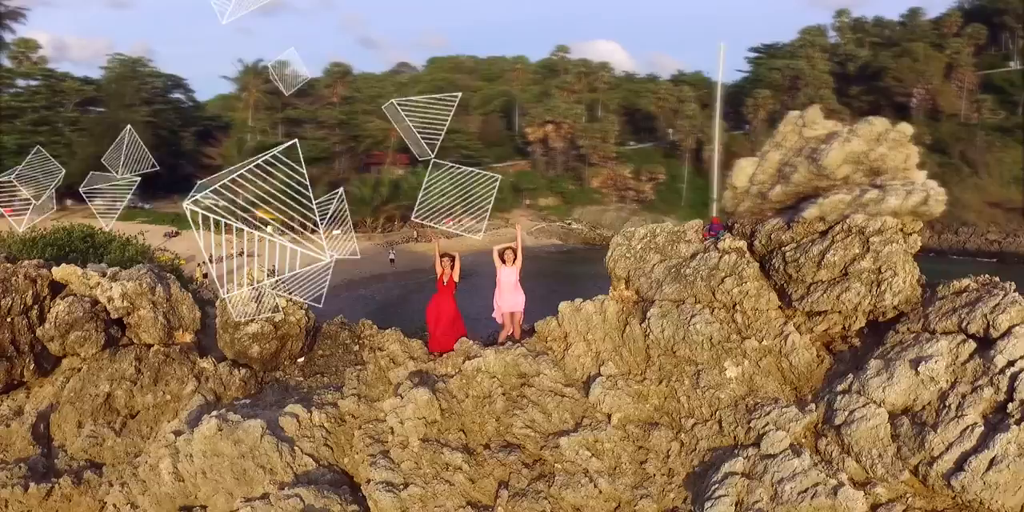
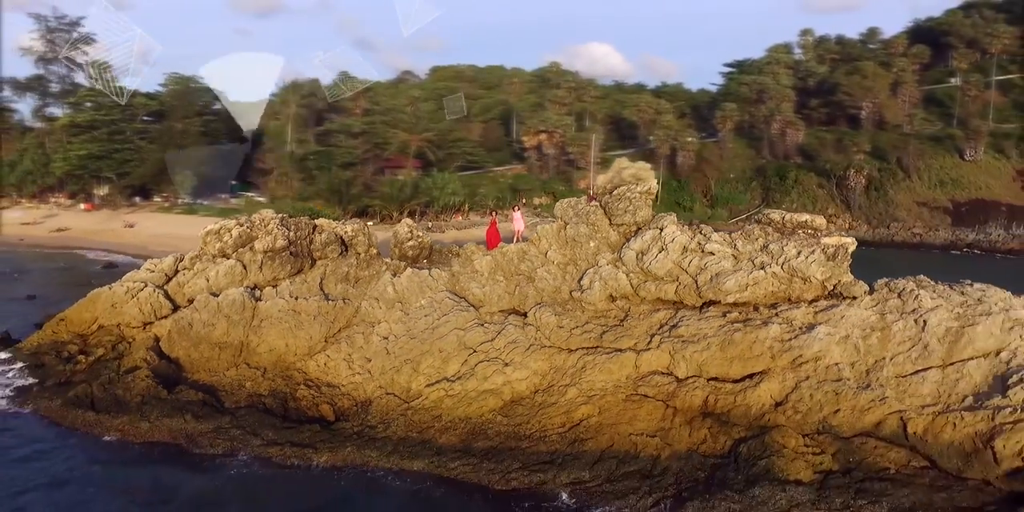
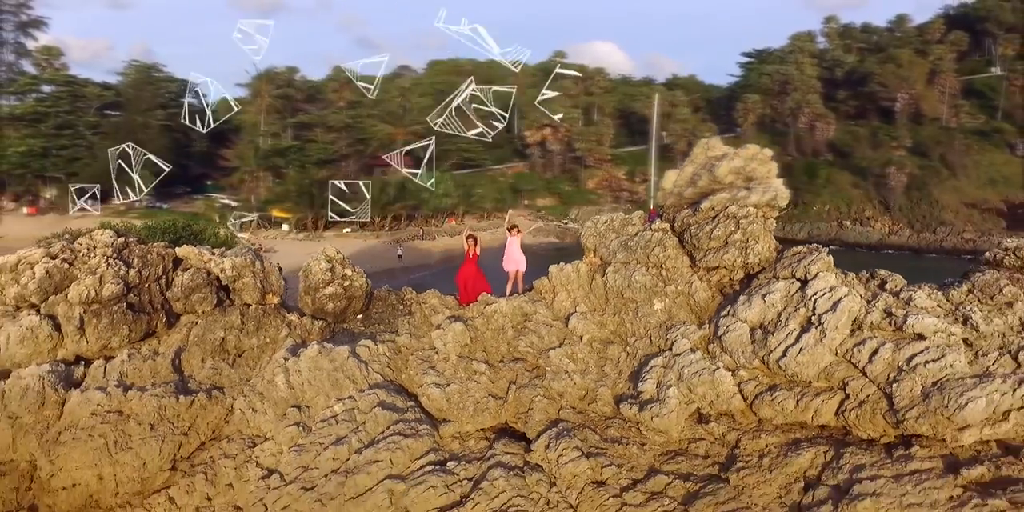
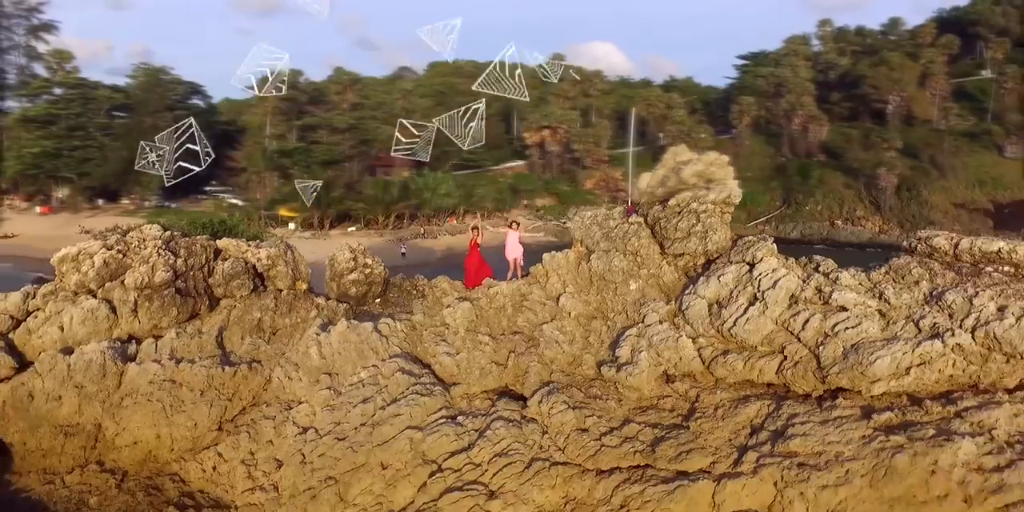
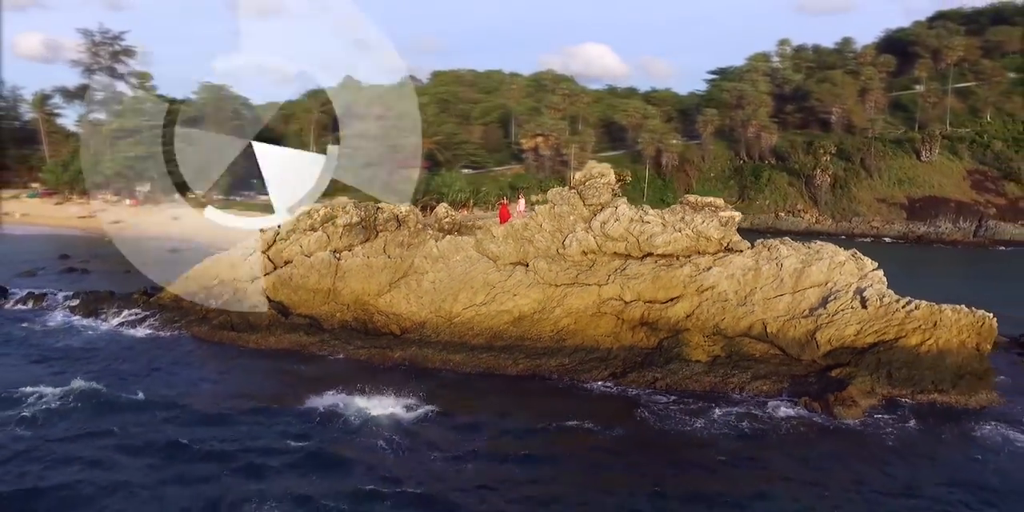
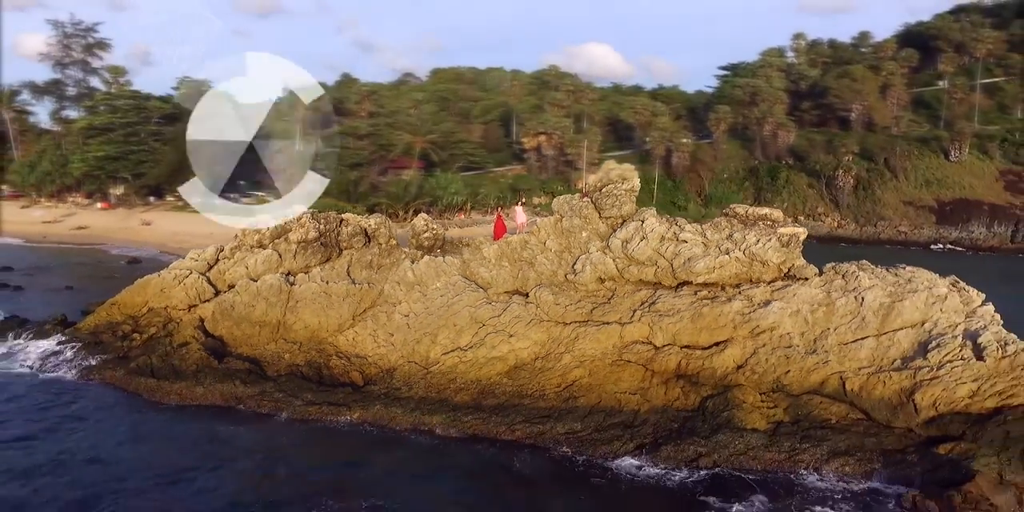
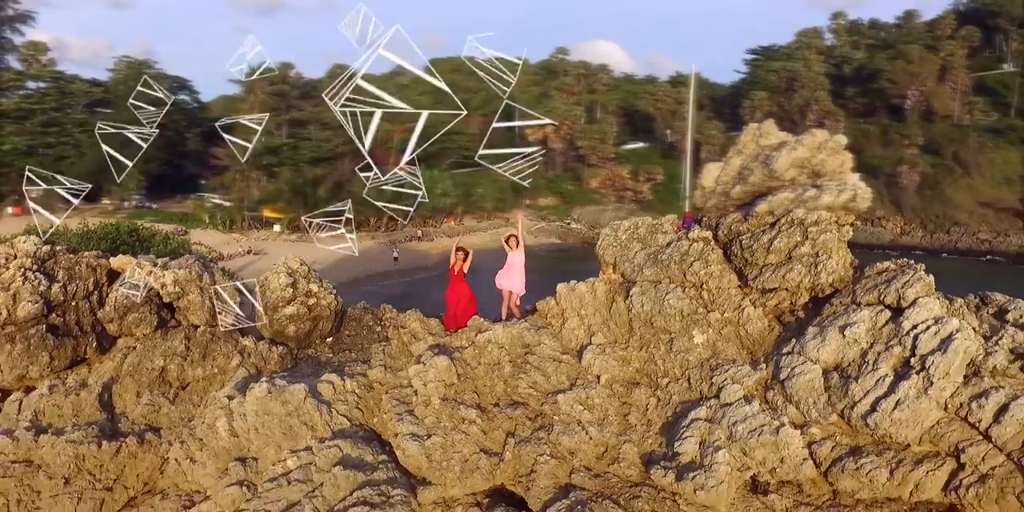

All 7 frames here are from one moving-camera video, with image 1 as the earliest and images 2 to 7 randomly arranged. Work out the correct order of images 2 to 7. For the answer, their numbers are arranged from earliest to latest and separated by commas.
7, 3, 4, 2, 6, 5
